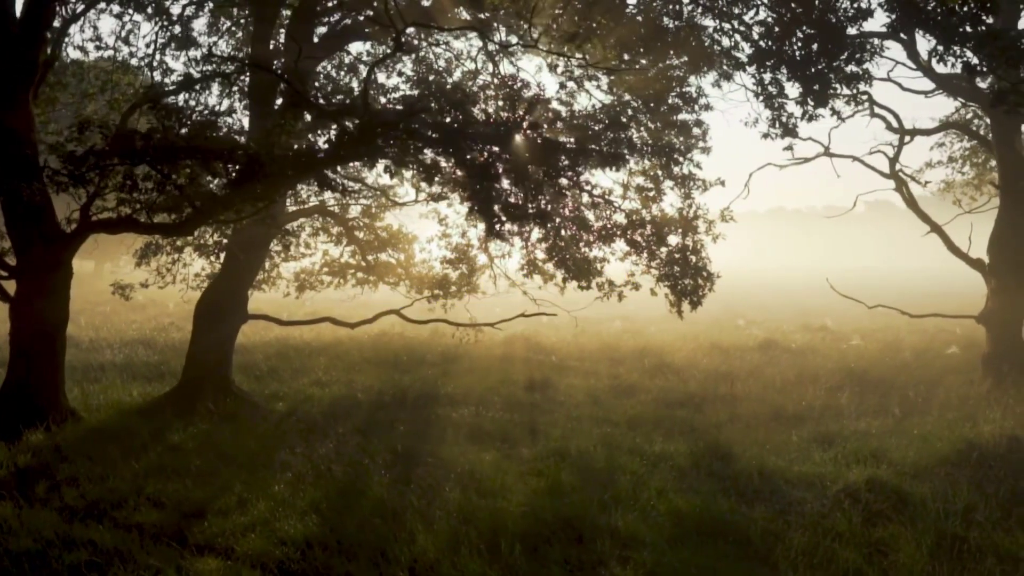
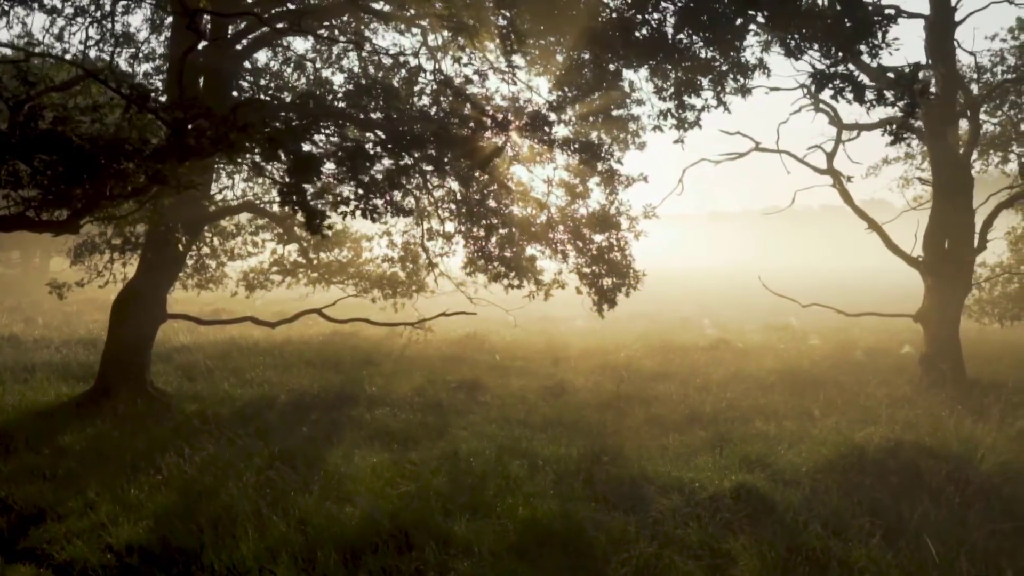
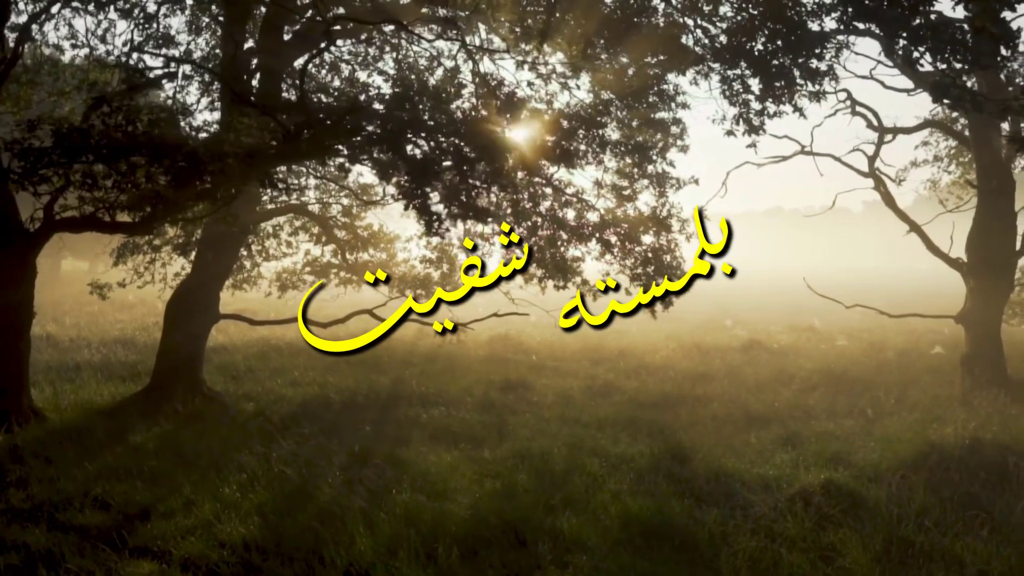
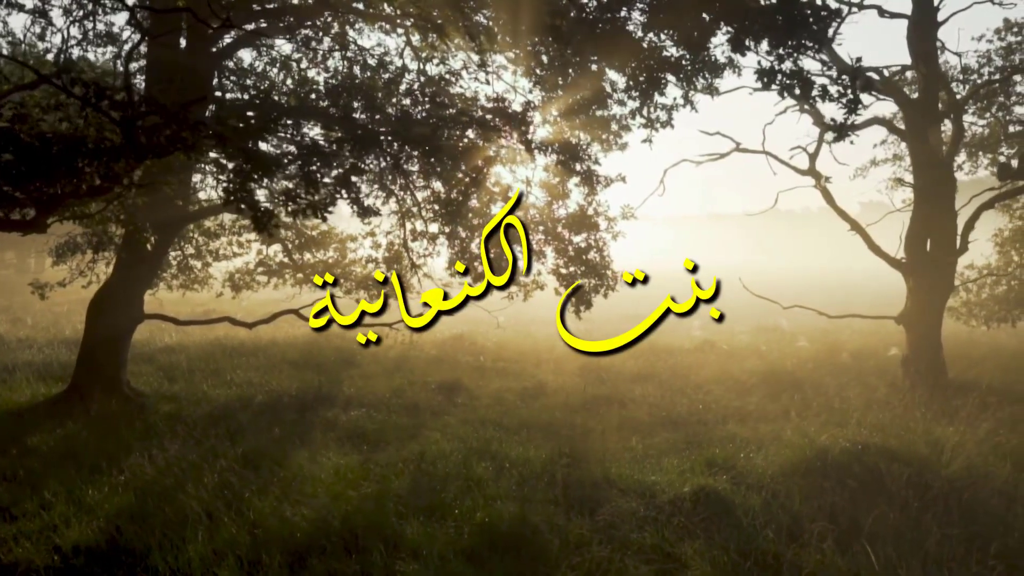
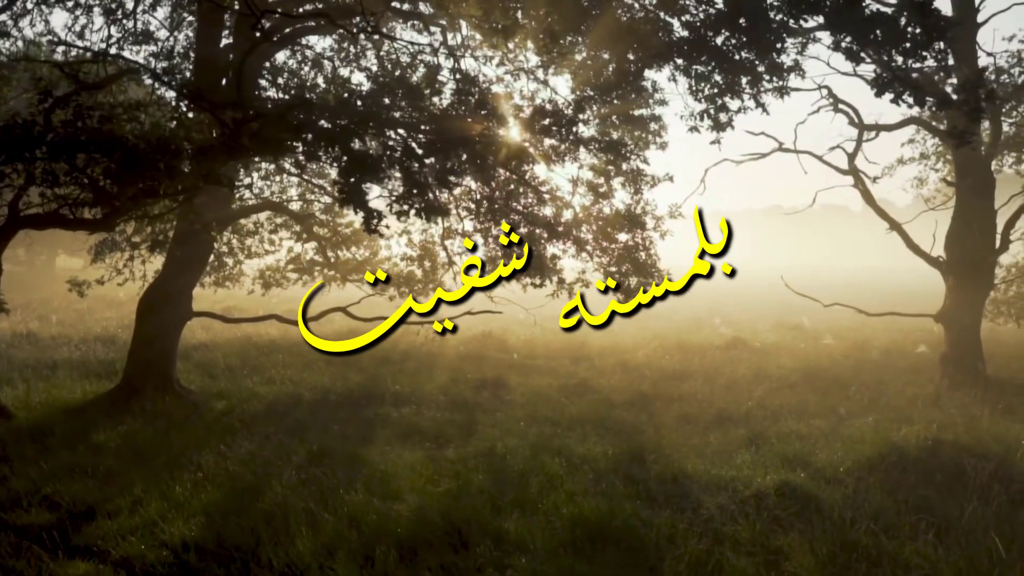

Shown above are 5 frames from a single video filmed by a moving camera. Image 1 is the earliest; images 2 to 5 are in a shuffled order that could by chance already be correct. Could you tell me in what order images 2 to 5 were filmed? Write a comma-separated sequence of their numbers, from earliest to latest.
3, 5, 2, 4
